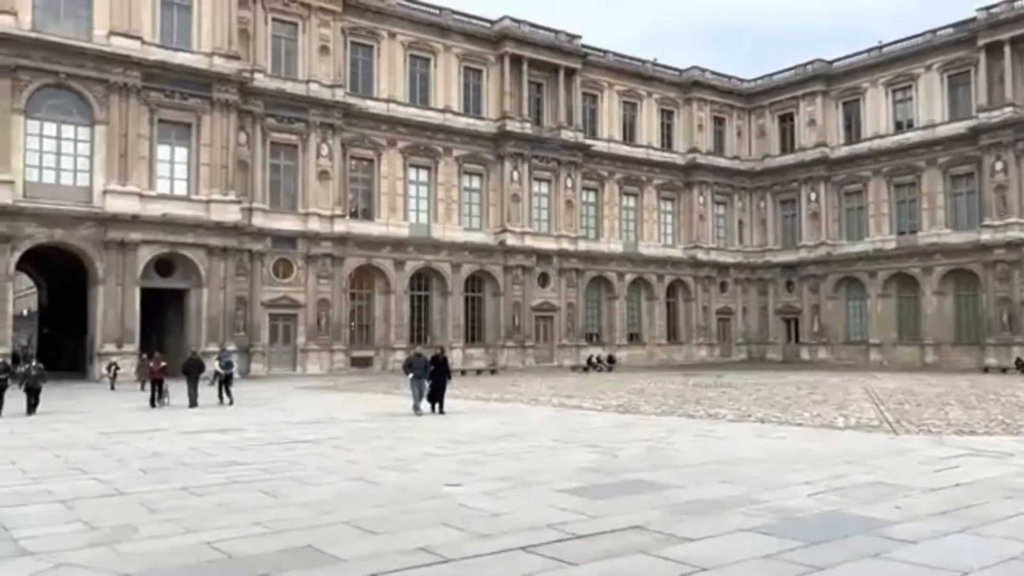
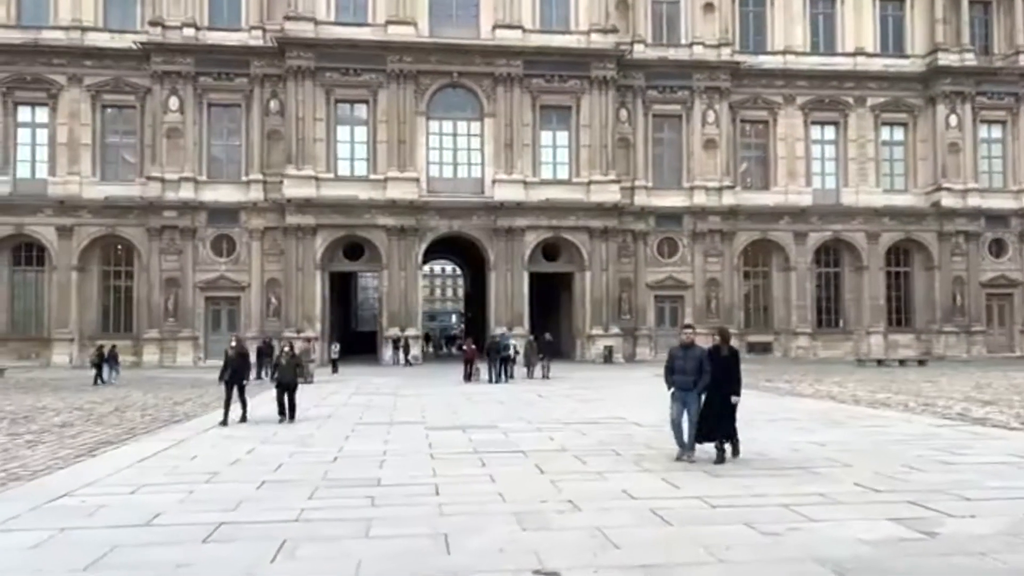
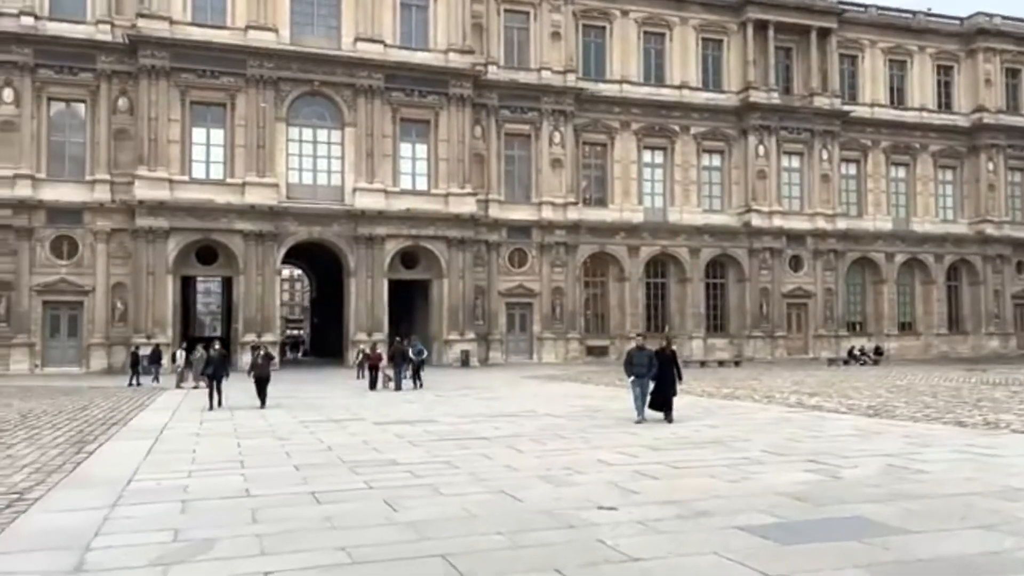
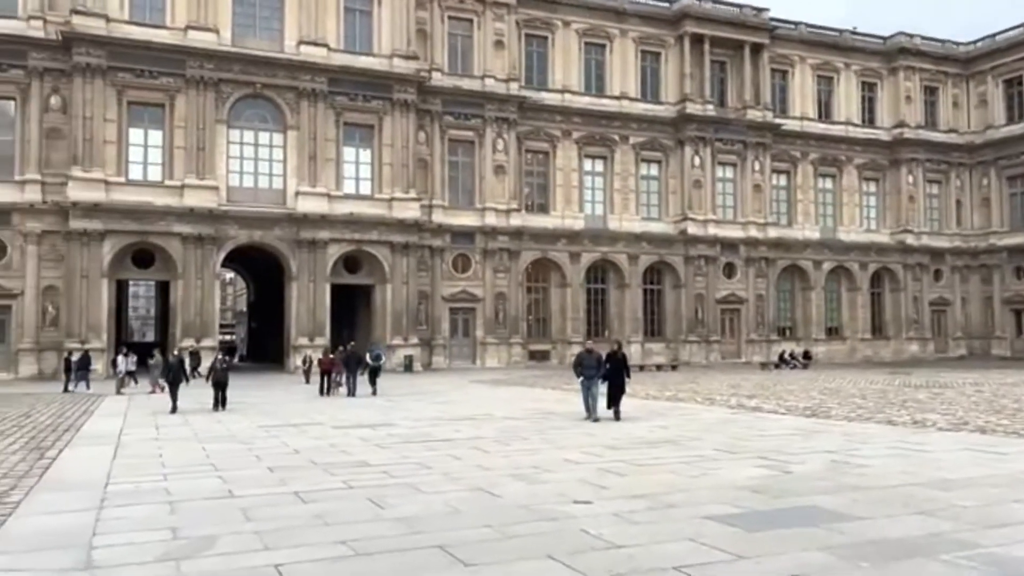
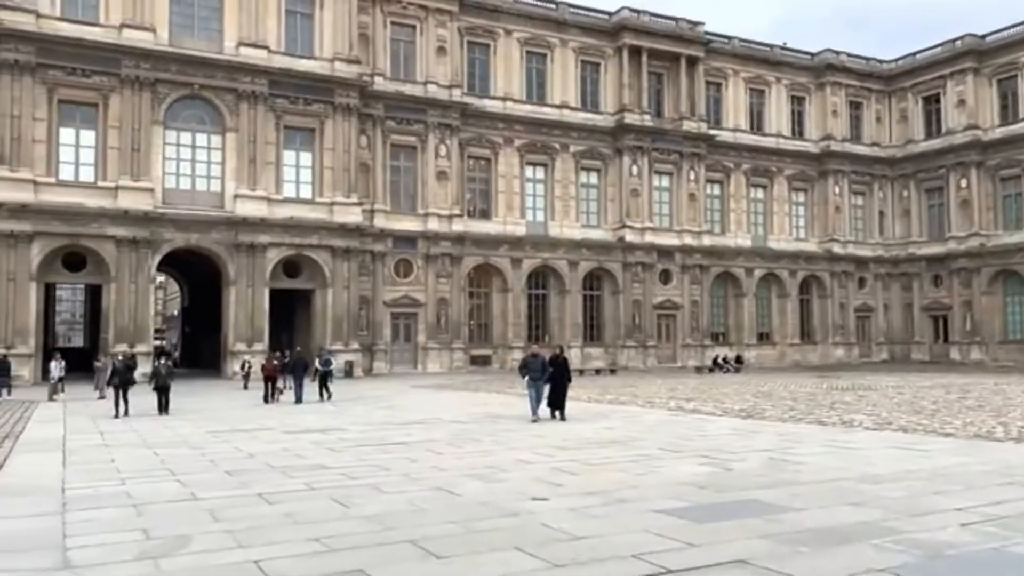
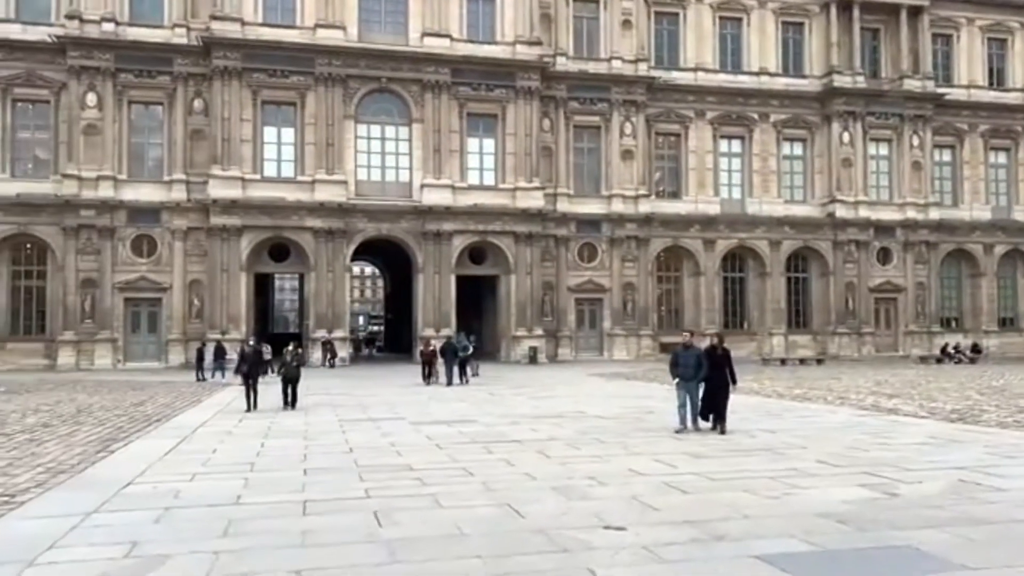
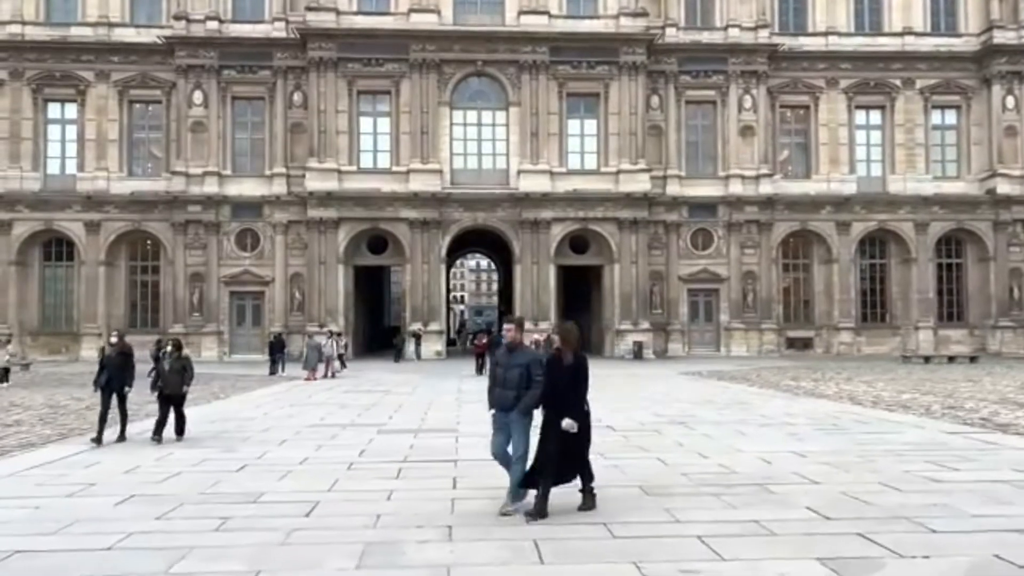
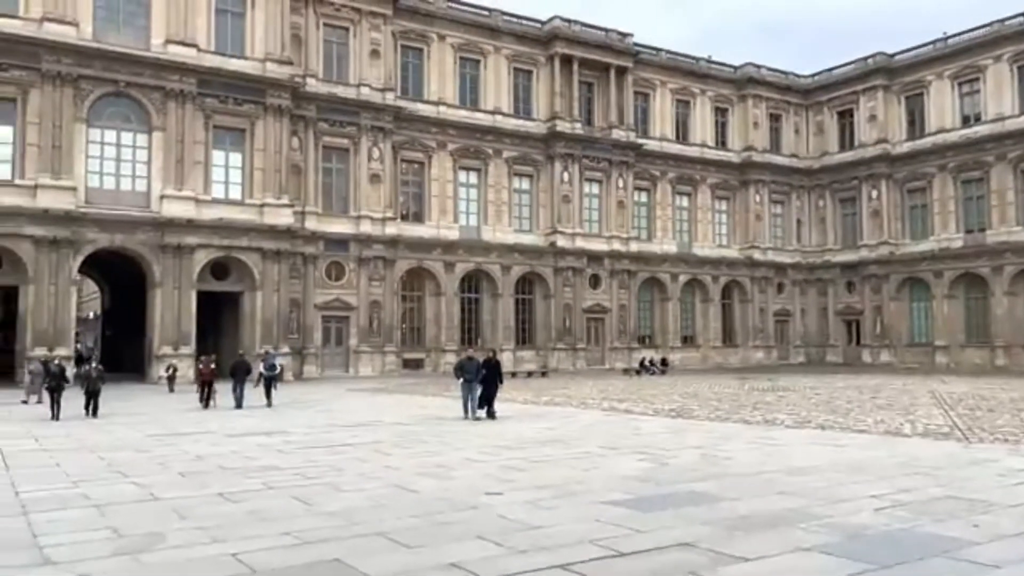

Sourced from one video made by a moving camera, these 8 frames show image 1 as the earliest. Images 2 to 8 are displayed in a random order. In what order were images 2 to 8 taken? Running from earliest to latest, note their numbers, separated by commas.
8, 5, 4, 3, 6, 2, 7
